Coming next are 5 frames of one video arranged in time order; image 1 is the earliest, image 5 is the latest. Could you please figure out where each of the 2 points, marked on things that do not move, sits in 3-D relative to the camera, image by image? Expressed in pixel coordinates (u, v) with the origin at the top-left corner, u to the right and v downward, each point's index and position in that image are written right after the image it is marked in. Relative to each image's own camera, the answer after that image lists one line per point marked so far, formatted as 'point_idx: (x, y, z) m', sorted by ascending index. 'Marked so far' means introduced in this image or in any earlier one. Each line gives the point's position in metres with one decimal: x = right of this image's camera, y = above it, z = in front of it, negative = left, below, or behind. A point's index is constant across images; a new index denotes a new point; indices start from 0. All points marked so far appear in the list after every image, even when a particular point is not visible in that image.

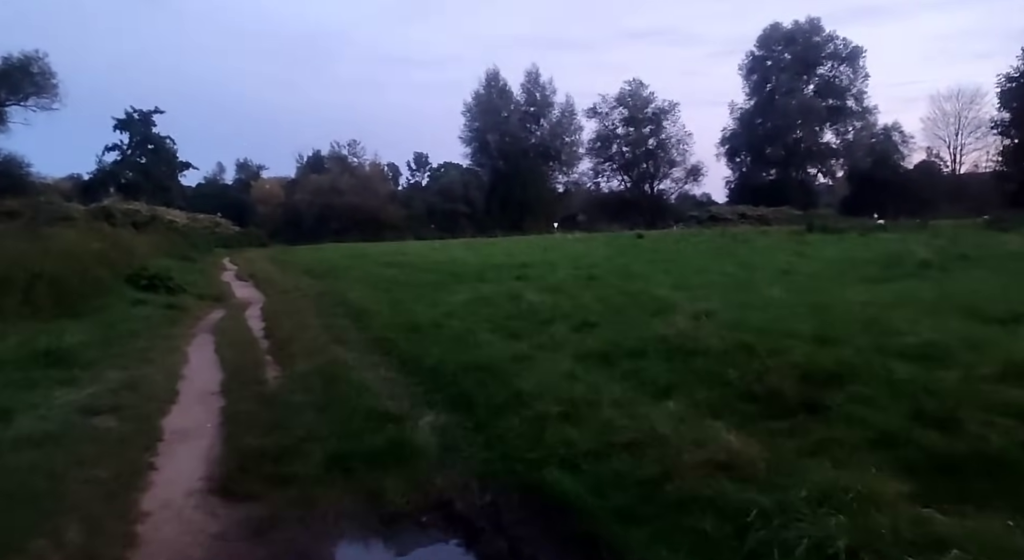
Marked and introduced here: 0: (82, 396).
0: (-6.1, -1.6, +9.5) m
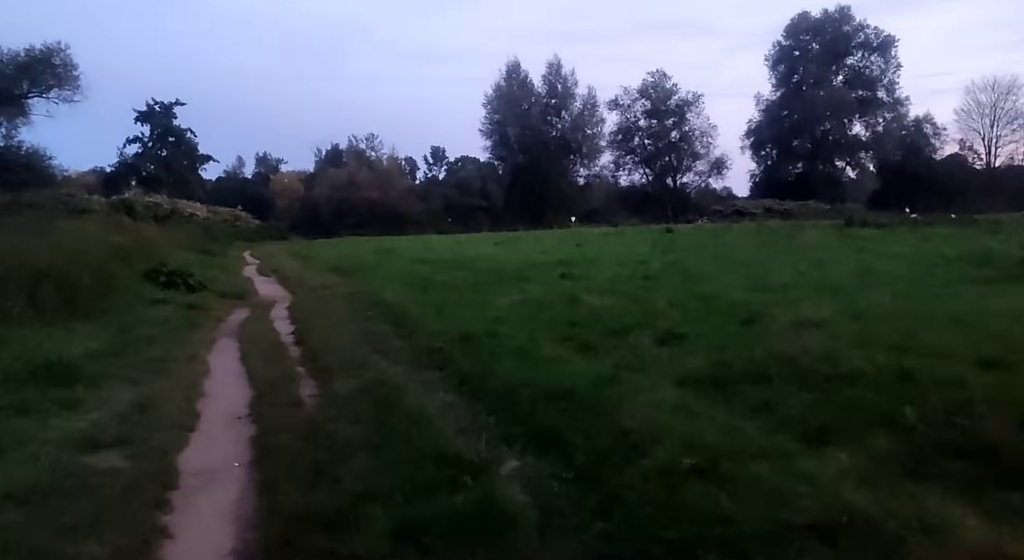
0: (-5.0, -1.7, +8.0) m
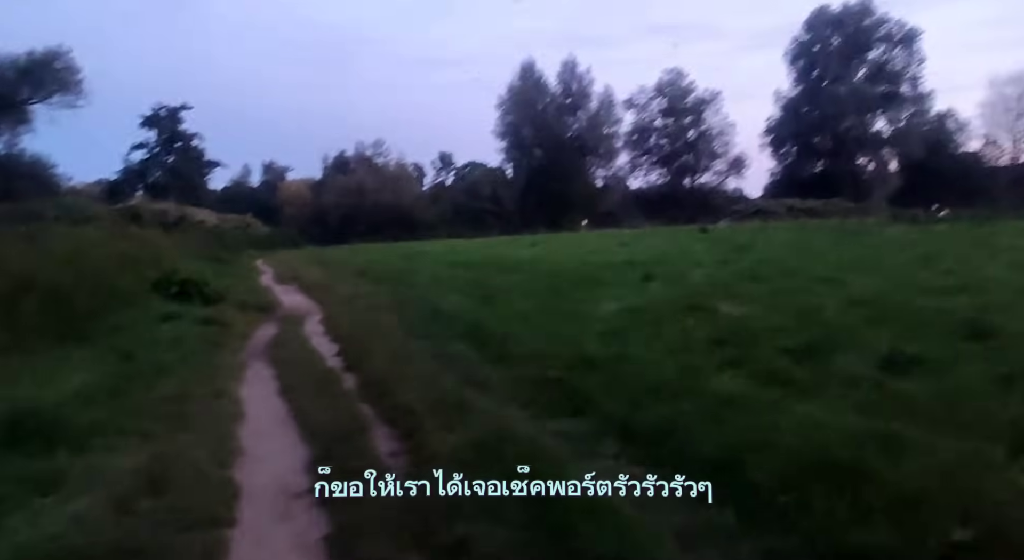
0: (-3.3, -1.8, +5.0) m
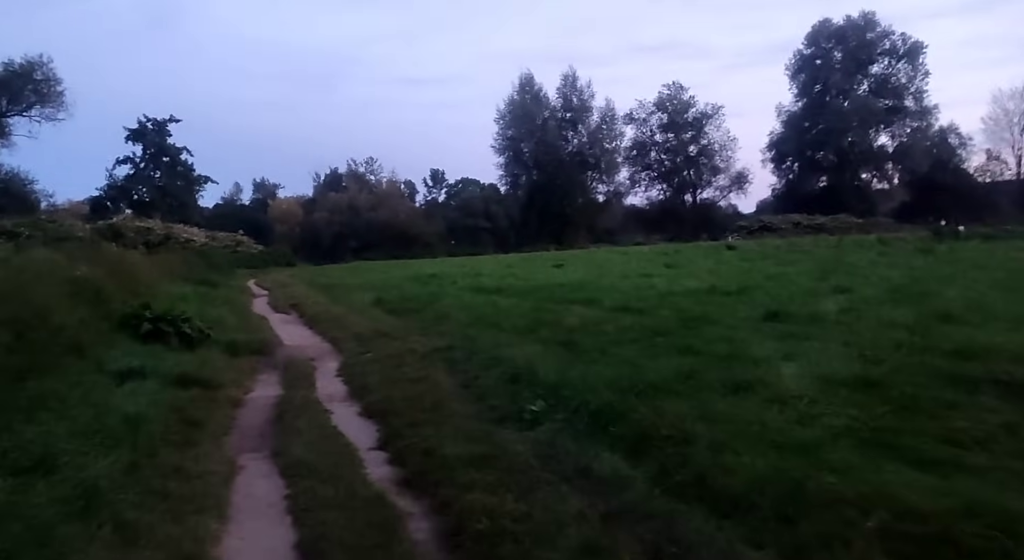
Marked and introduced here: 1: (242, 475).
0: (-1.6, -2.2, +0.6) m
1: (-3.1, -2.1, +7.9) m
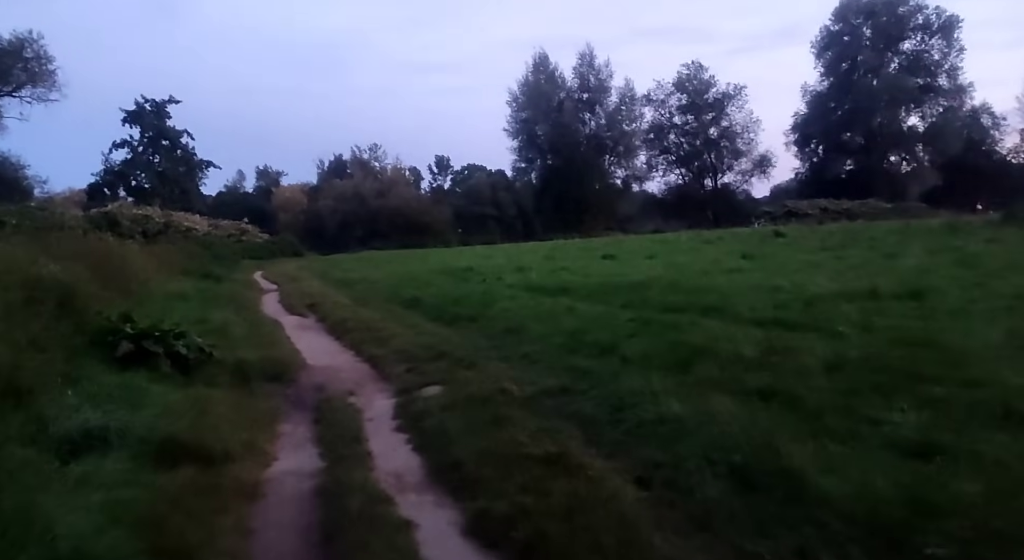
0: (+0.2, -2.6, -3.5) m
1: (-1.3, -2.3, +3.7) m
